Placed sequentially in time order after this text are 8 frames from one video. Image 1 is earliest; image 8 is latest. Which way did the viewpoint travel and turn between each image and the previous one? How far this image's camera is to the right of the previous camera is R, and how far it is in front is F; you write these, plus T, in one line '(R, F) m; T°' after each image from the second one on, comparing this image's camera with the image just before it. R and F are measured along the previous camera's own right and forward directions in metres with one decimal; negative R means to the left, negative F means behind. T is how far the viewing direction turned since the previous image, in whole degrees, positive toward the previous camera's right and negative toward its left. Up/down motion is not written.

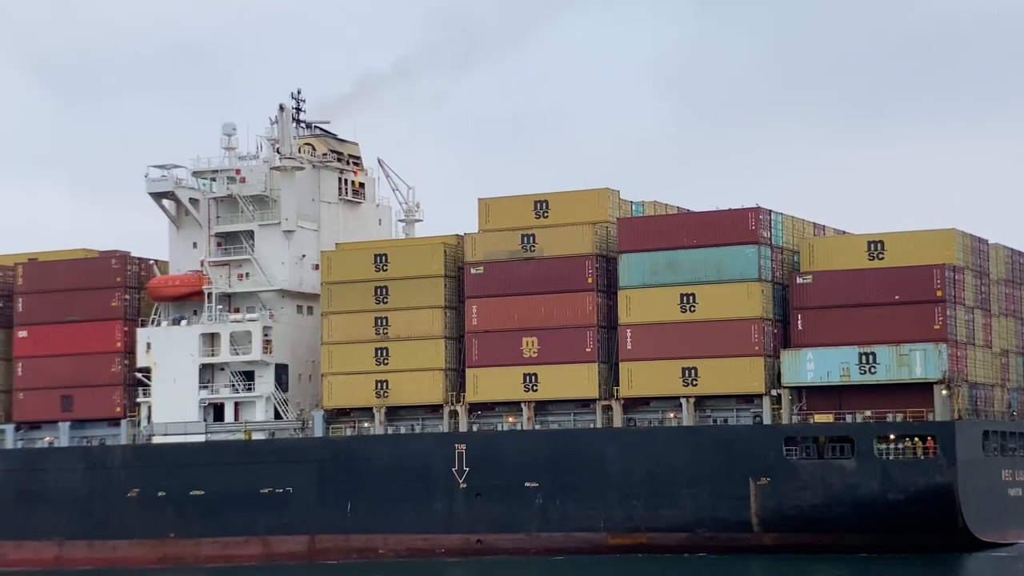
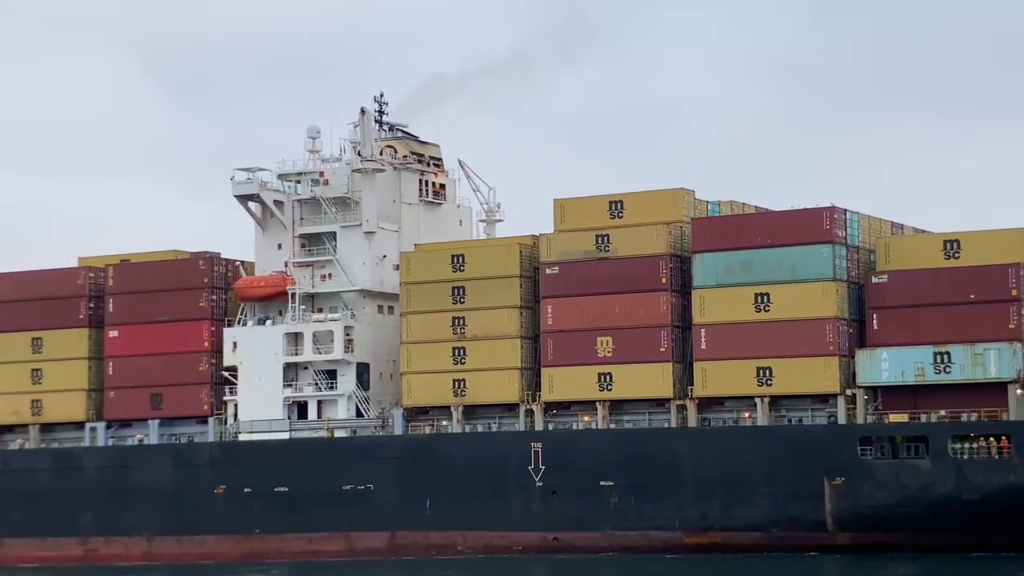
(+0.4, -0.4) m; -4°
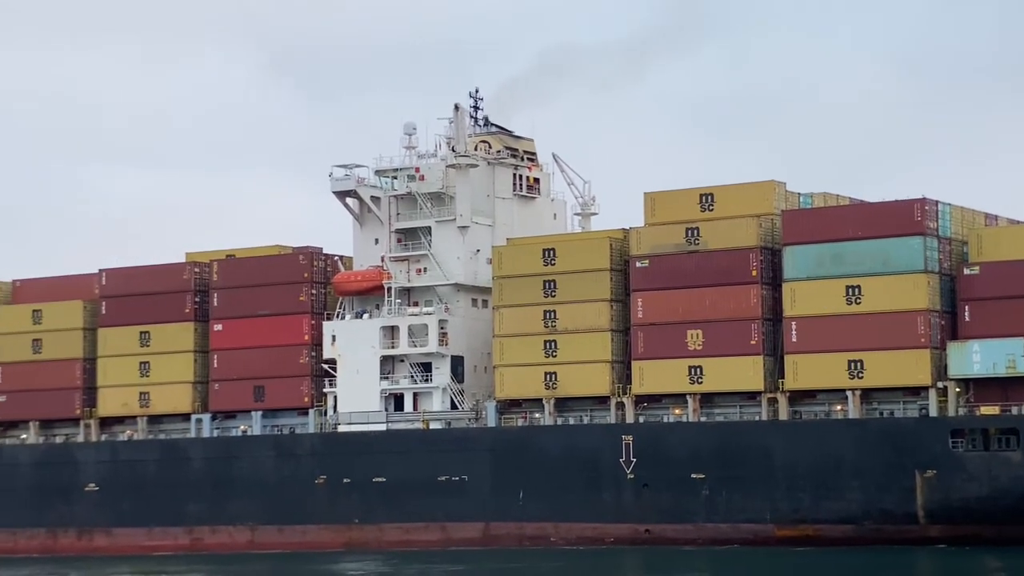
(+0.4, -0.4) m; -4°
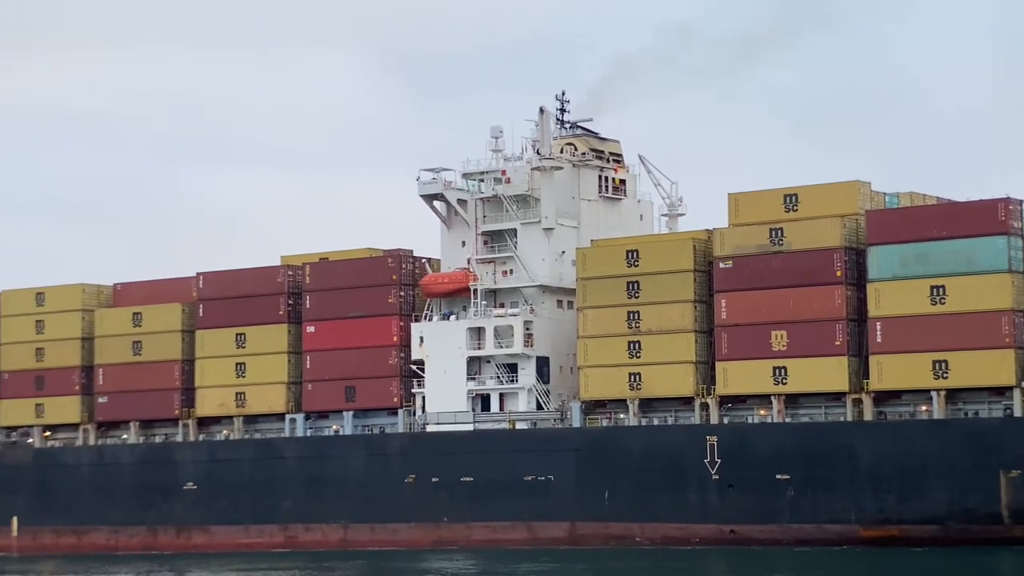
(+0.3, -0.4) m; -4°
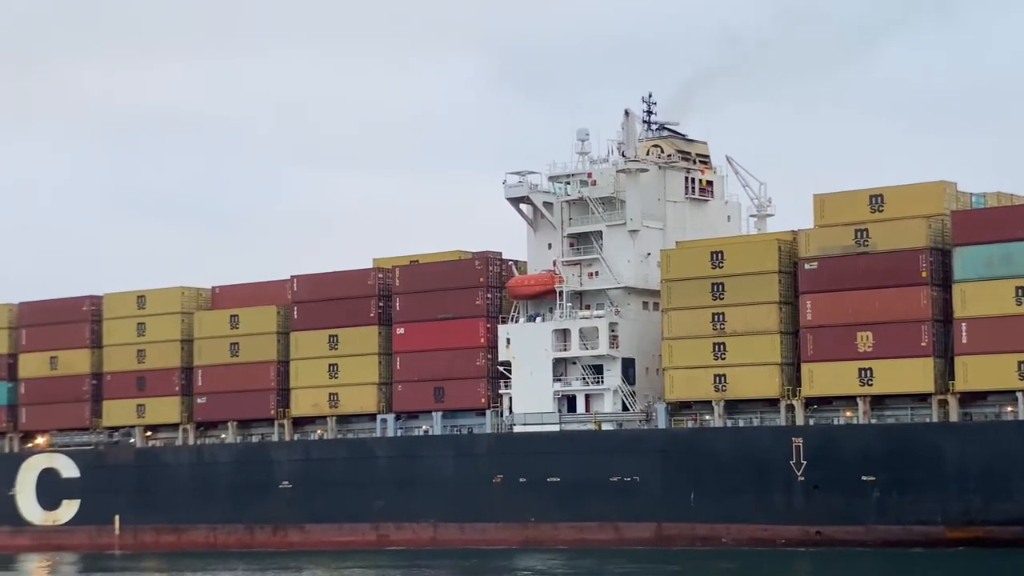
(+0.3, -0.4) m; -4°
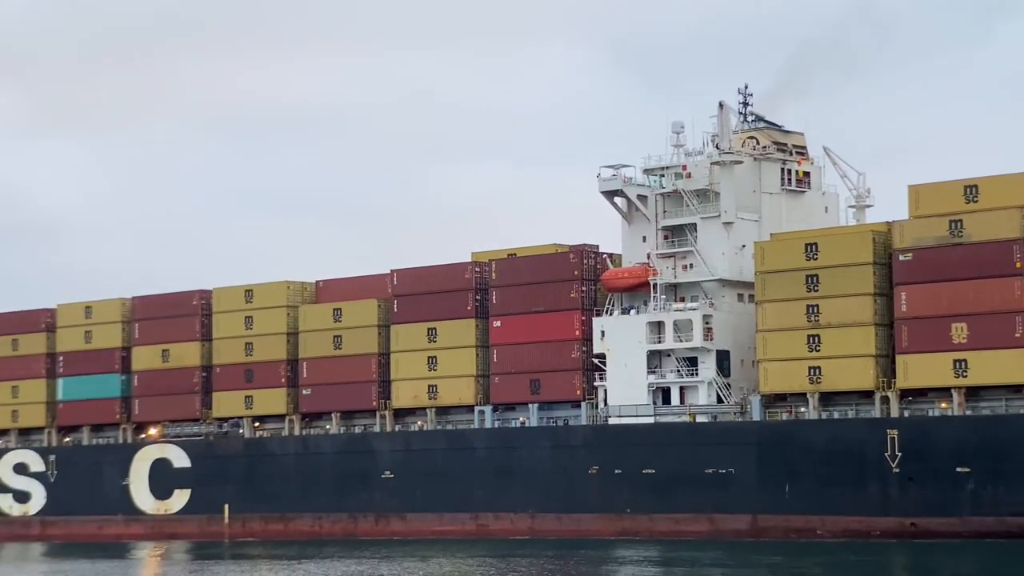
(+0.3, -0.5) m; -4°
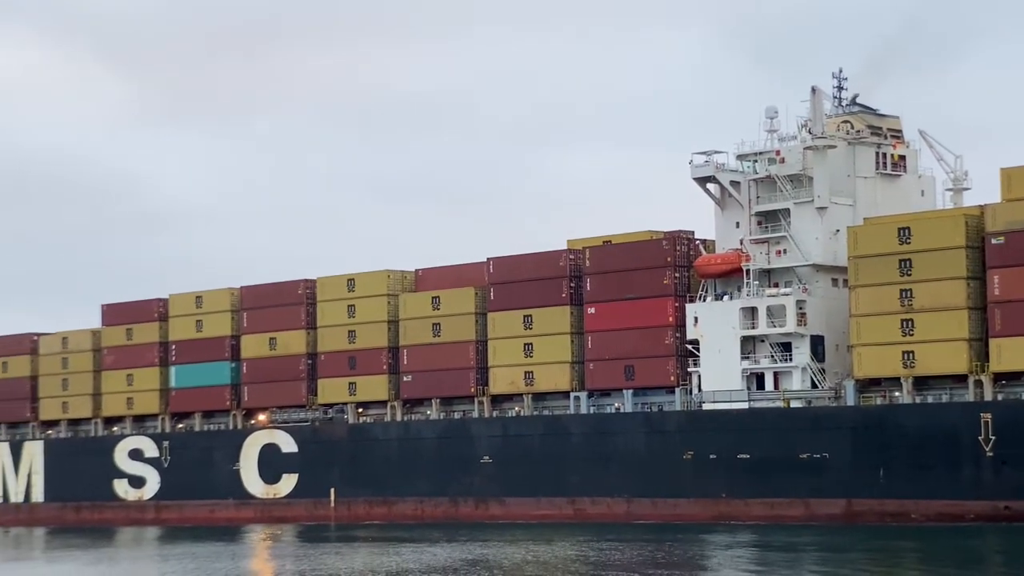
(0.0, -0.8) m; -4°
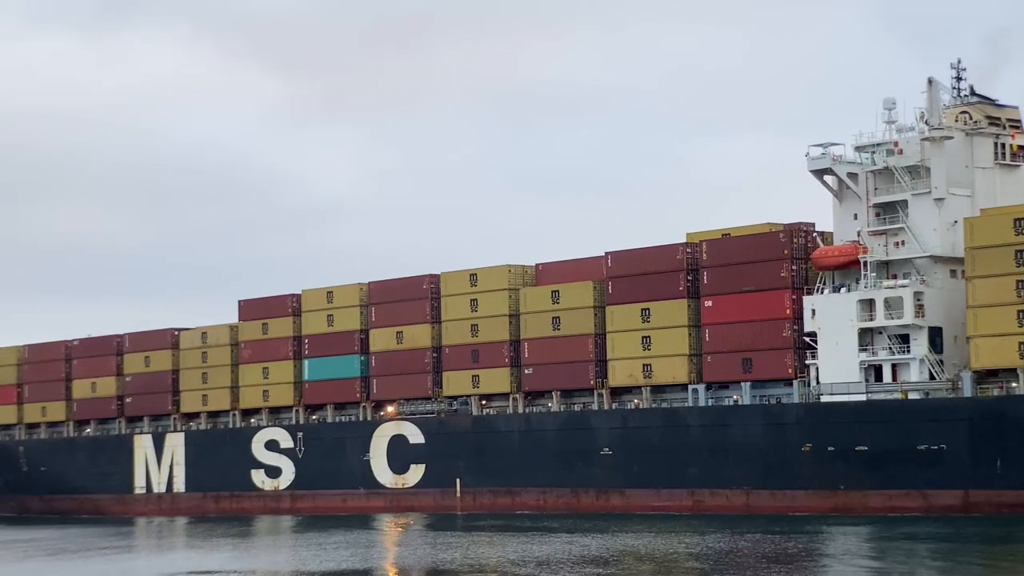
(+0.1, -1.1) m; -5°
